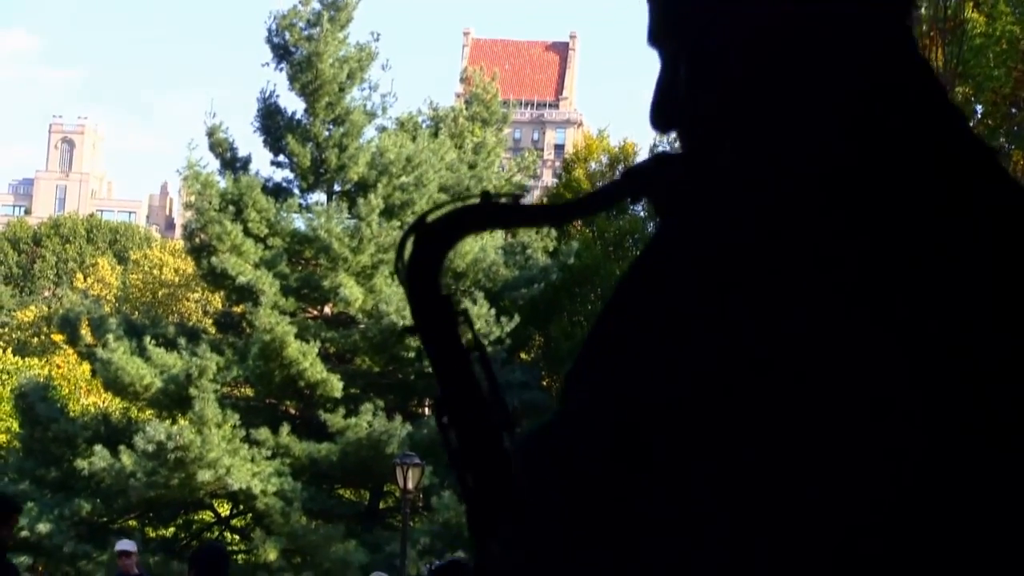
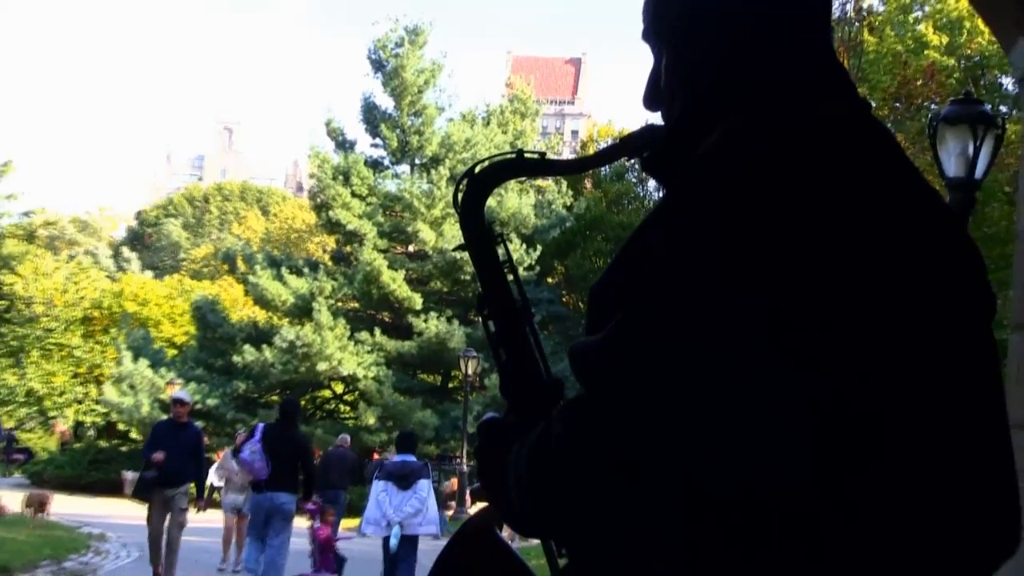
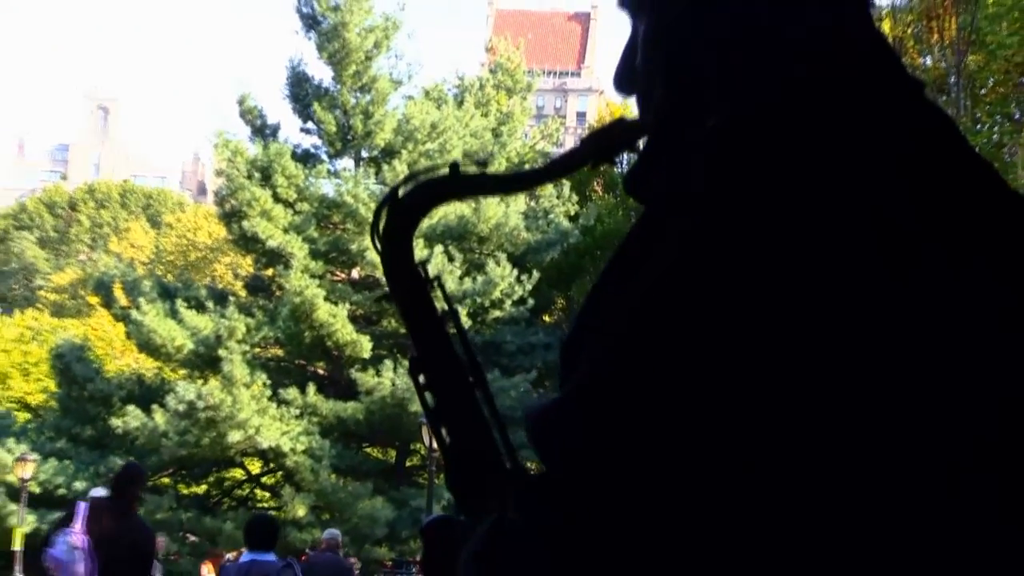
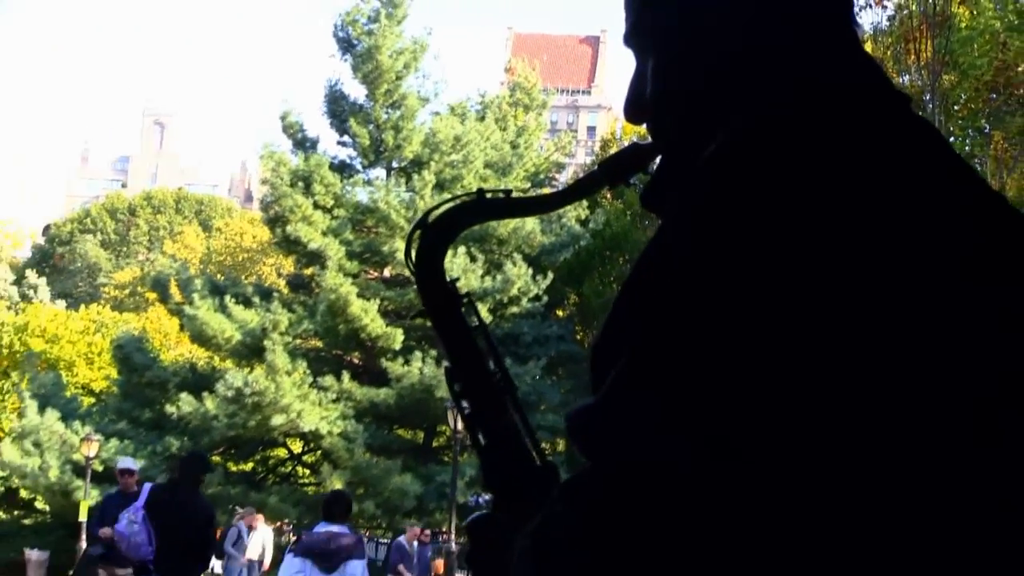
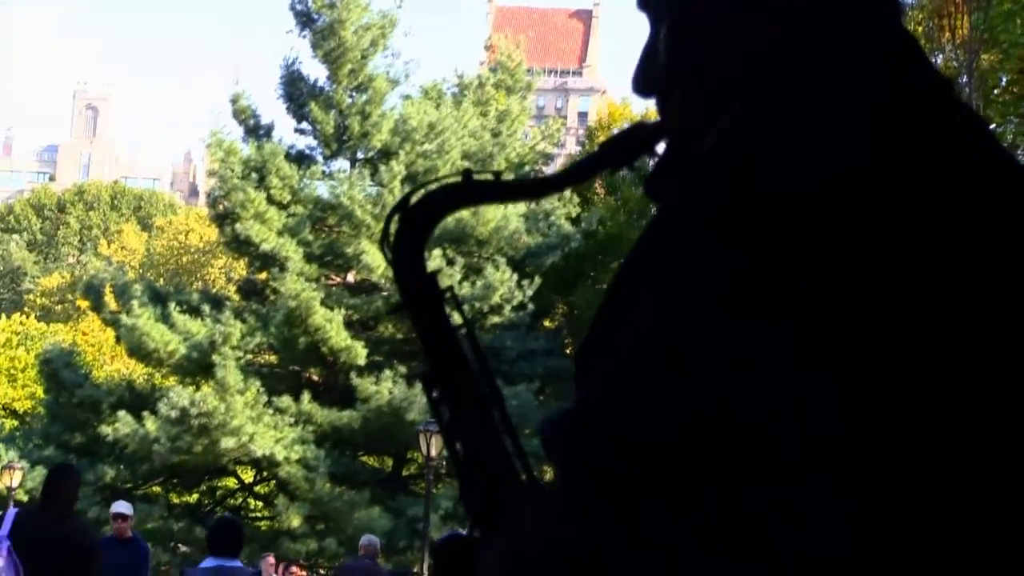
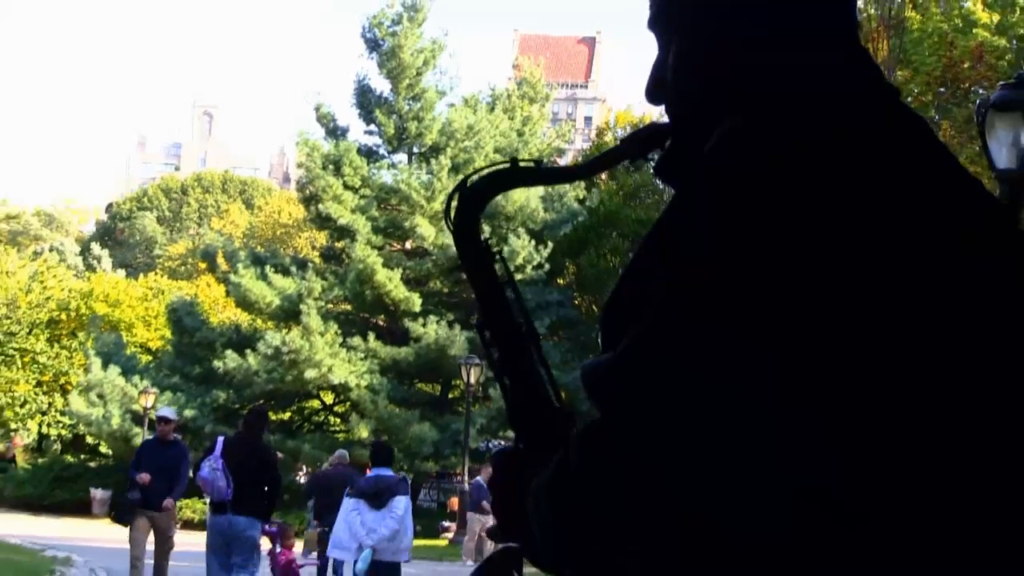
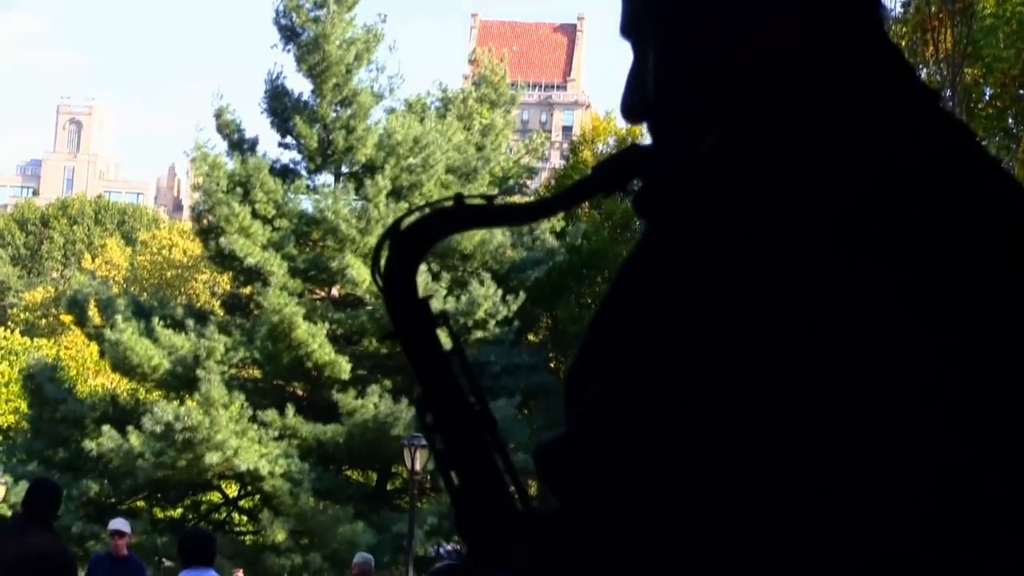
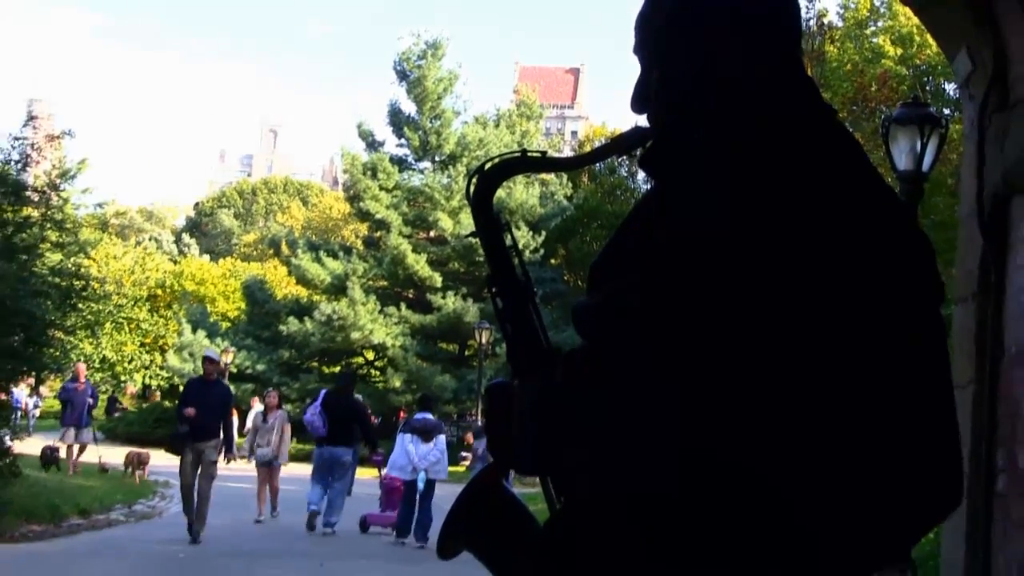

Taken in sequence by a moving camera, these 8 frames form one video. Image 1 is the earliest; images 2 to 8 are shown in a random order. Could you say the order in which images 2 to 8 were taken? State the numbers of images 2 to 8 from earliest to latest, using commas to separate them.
7, 5, 3, 4, 6, 2, 8
